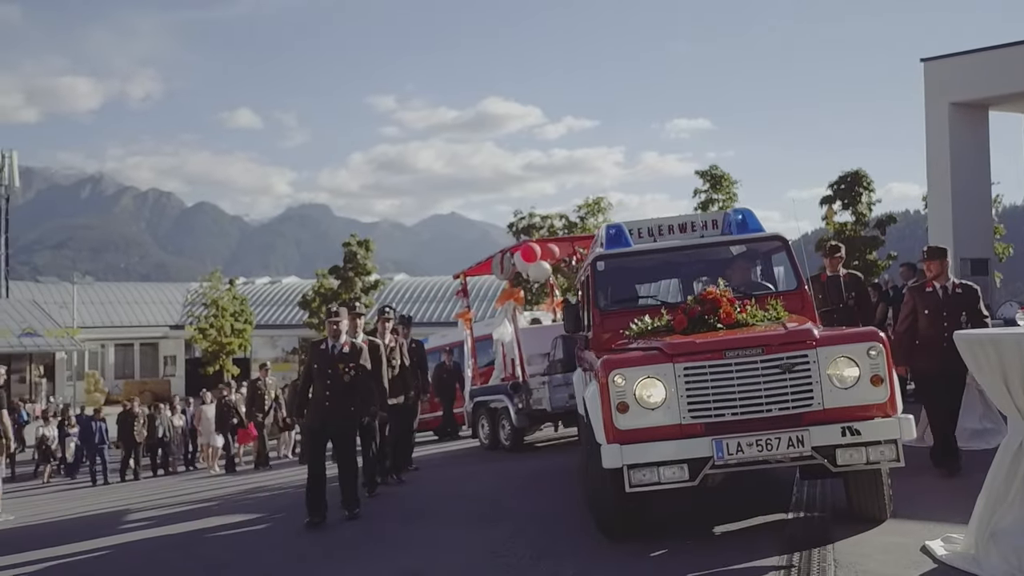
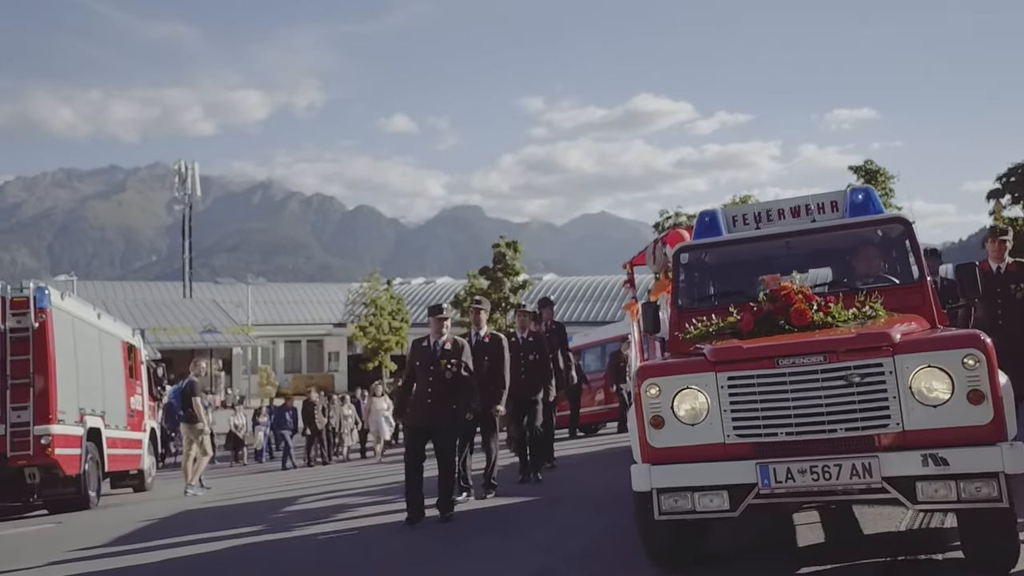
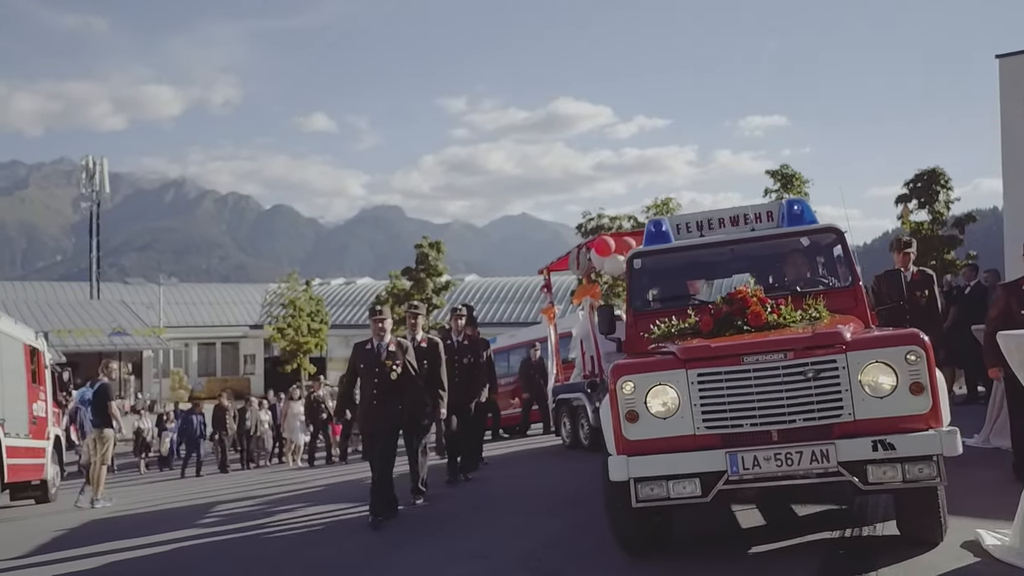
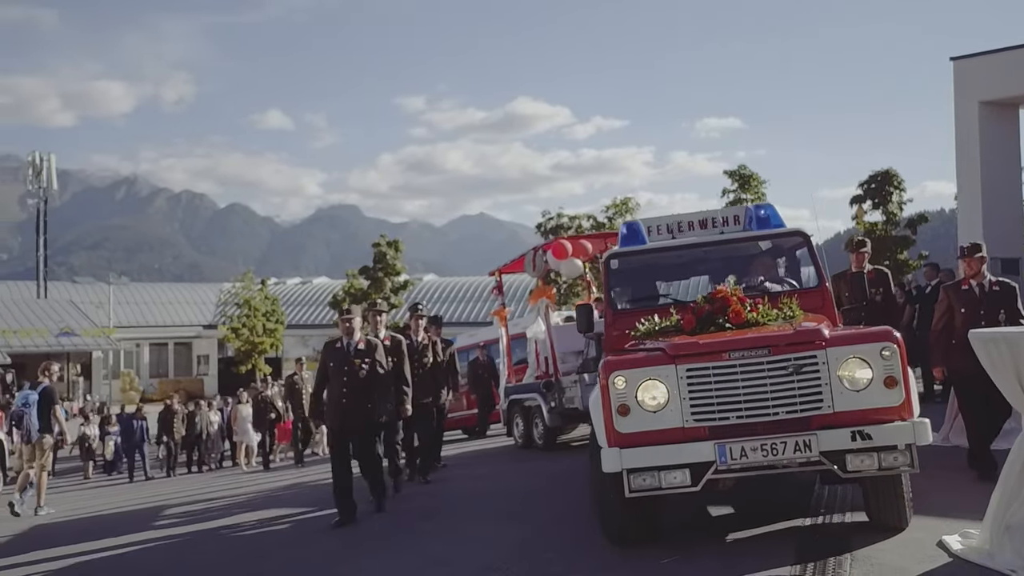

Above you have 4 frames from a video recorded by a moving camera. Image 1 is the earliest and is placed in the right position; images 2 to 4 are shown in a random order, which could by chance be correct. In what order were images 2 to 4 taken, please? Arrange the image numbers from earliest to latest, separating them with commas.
4, 3, 2
